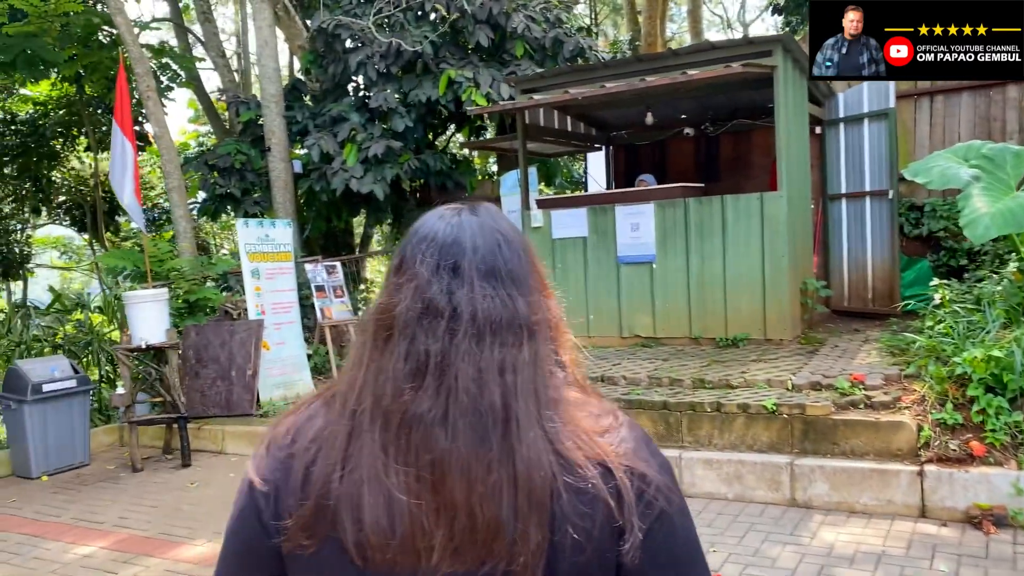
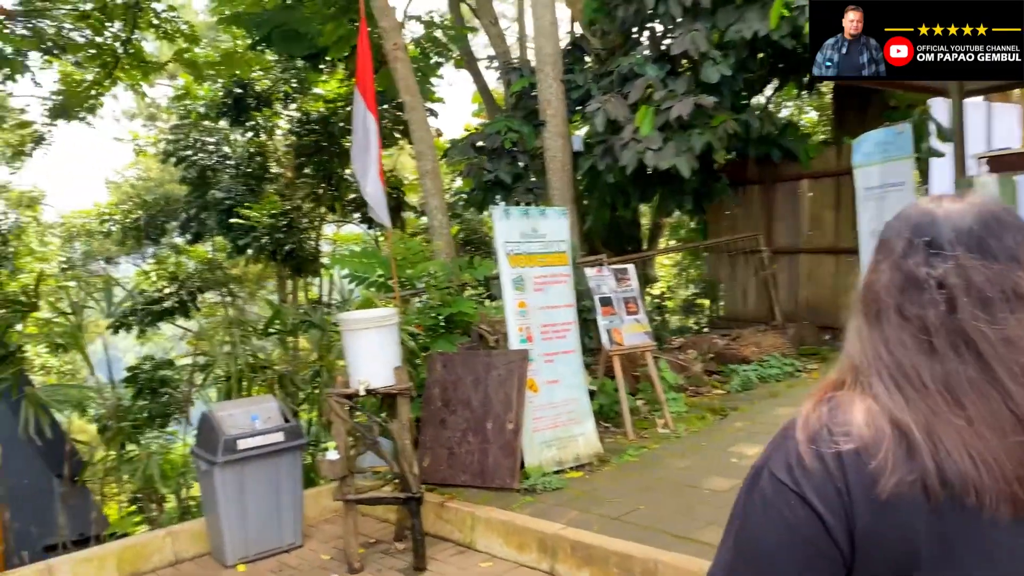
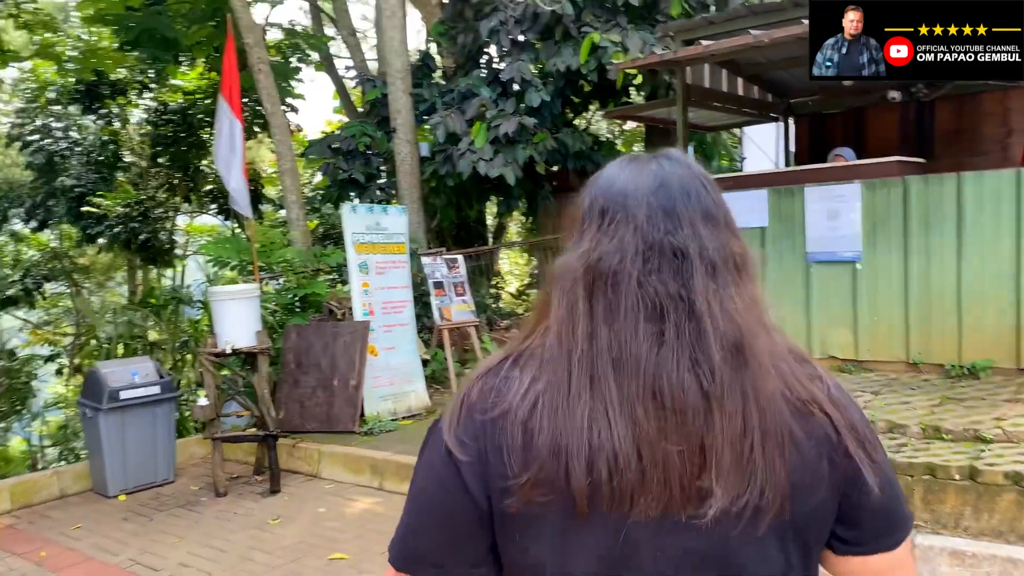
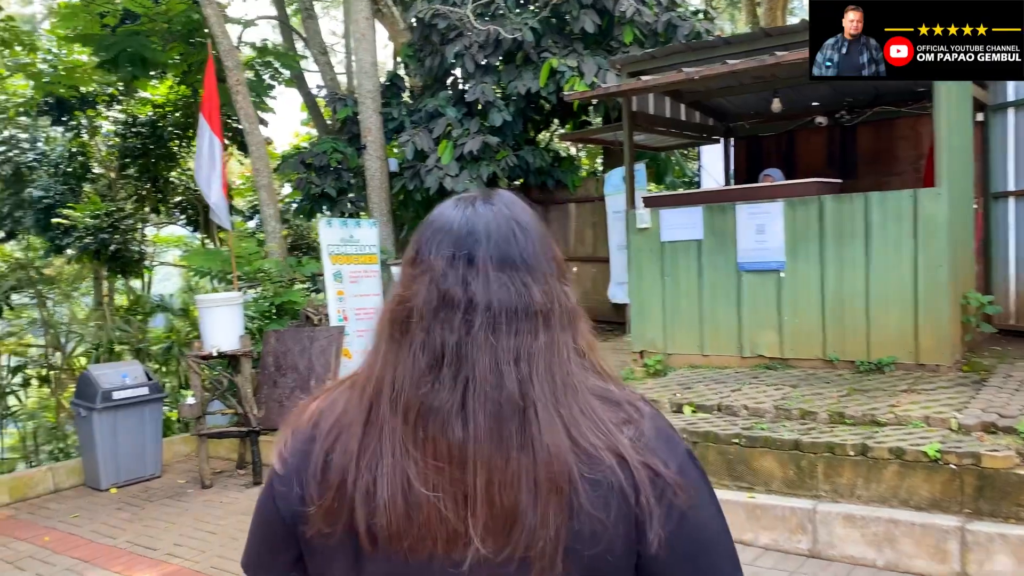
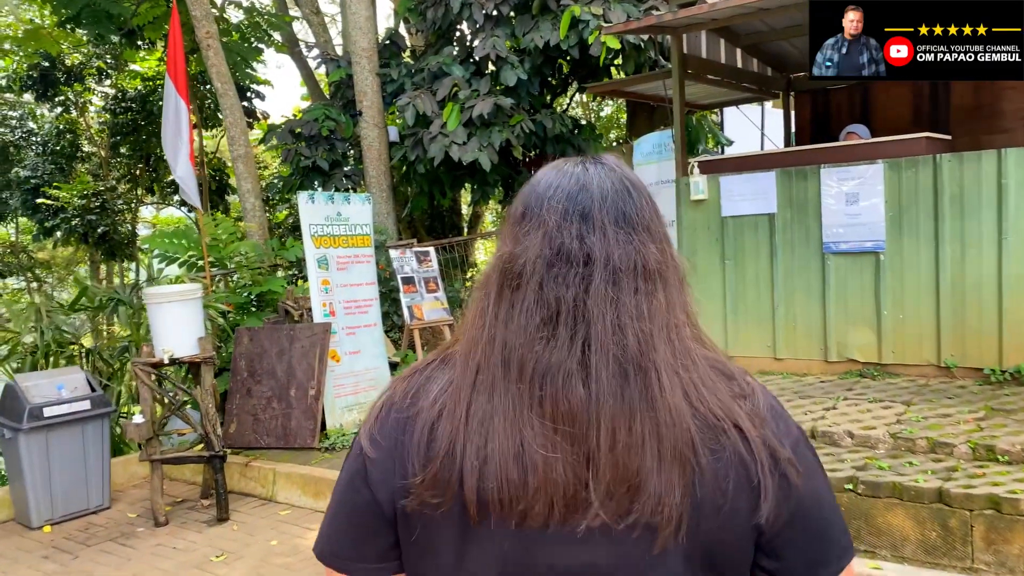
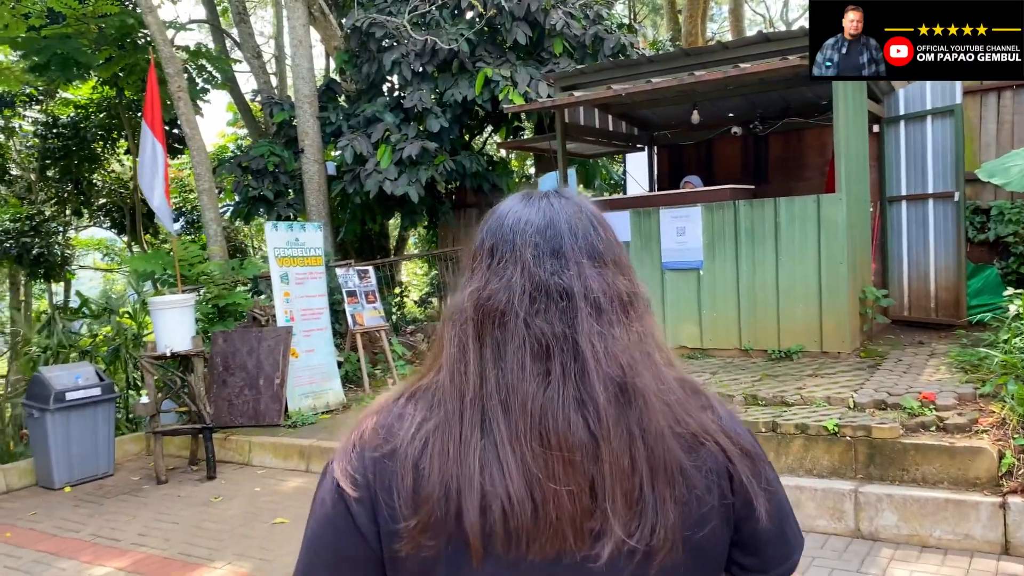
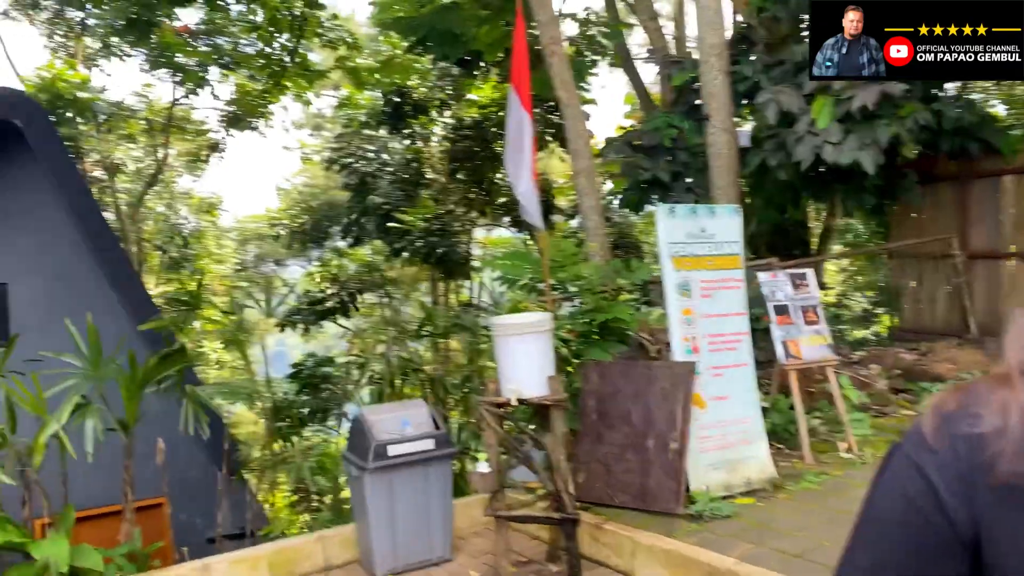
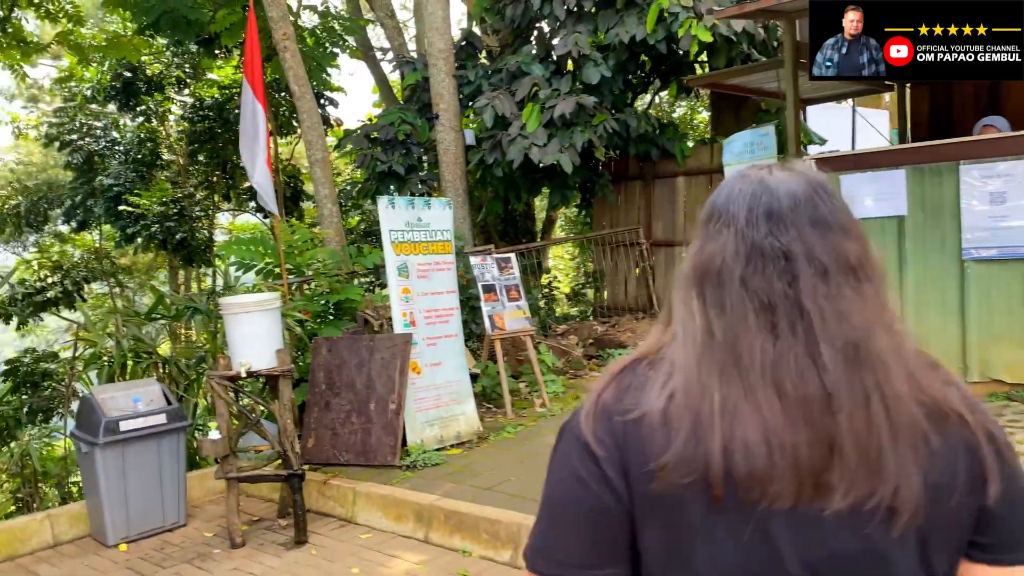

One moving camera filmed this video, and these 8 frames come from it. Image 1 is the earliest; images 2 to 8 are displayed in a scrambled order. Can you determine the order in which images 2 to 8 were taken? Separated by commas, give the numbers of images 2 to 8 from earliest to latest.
6, 4, 3, 5, 8, 2, 7
